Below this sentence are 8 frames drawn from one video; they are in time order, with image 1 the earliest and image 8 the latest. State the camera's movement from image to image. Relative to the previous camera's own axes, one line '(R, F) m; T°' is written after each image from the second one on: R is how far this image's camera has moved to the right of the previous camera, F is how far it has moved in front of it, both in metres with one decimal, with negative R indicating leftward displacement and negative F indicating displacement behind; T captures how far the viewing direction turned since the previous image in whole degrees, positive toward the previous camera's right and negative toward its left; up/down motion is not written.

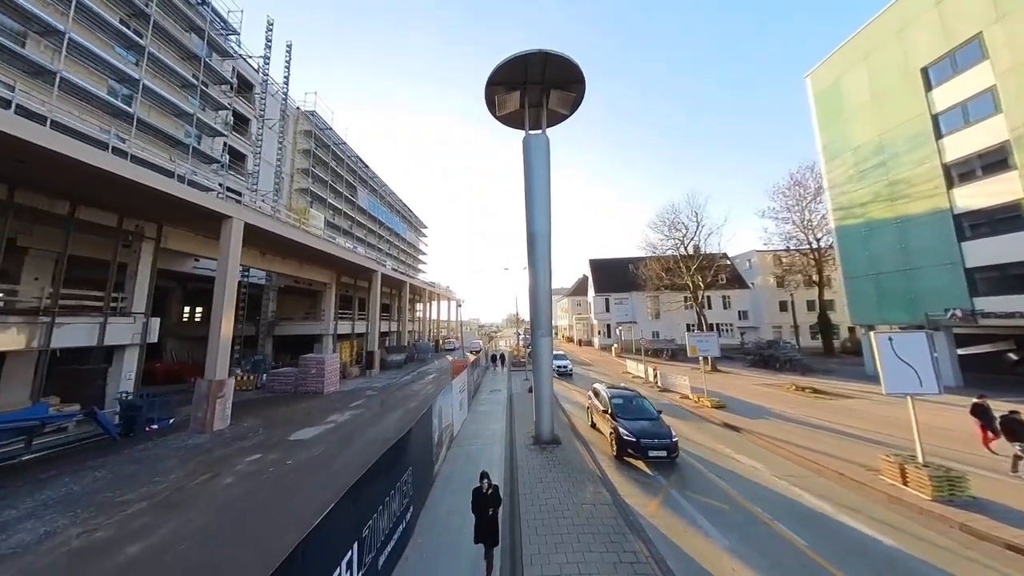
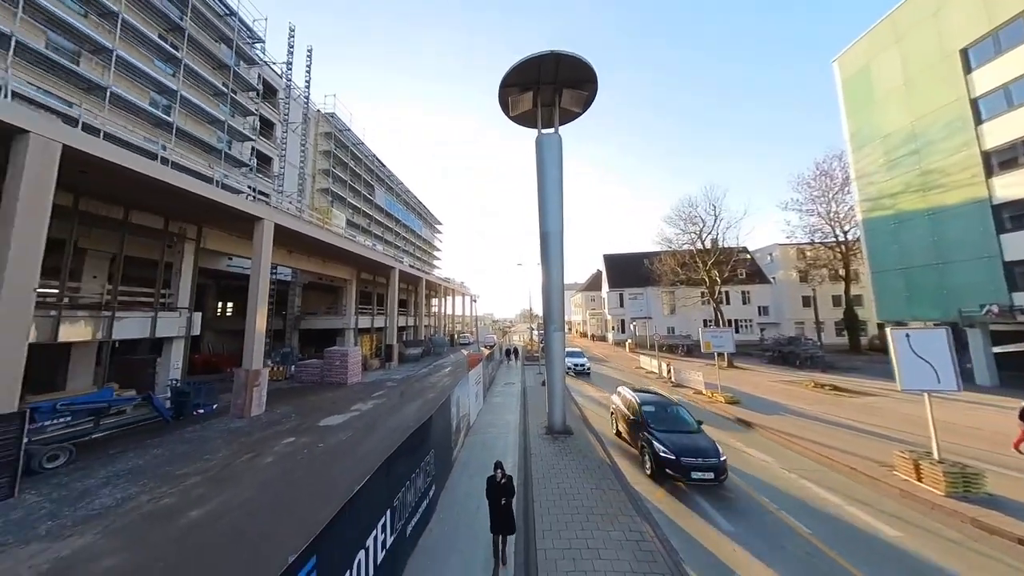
(+0.1, -0.6) m; -2°
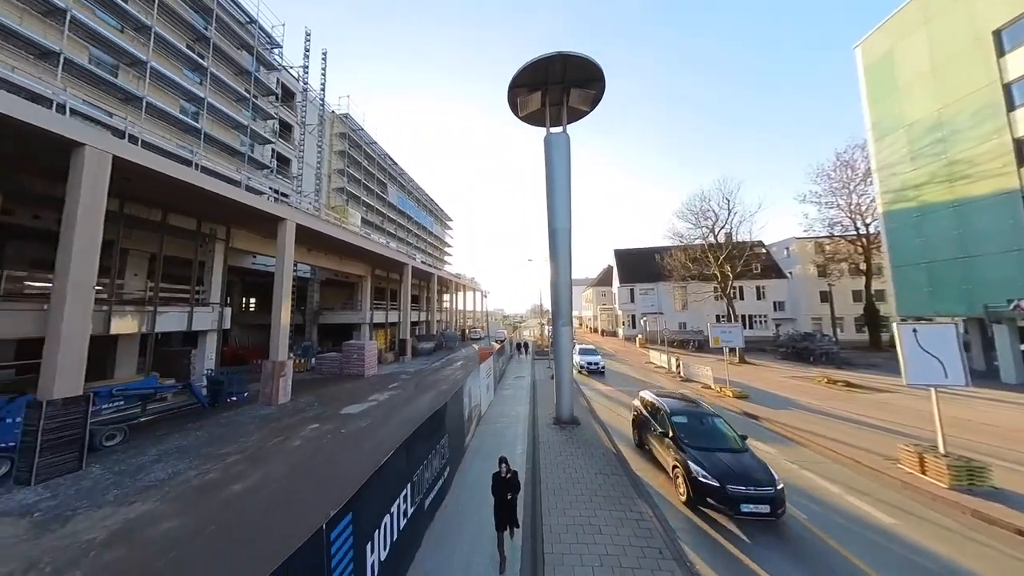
(+0.1, -0.6) m; -2°
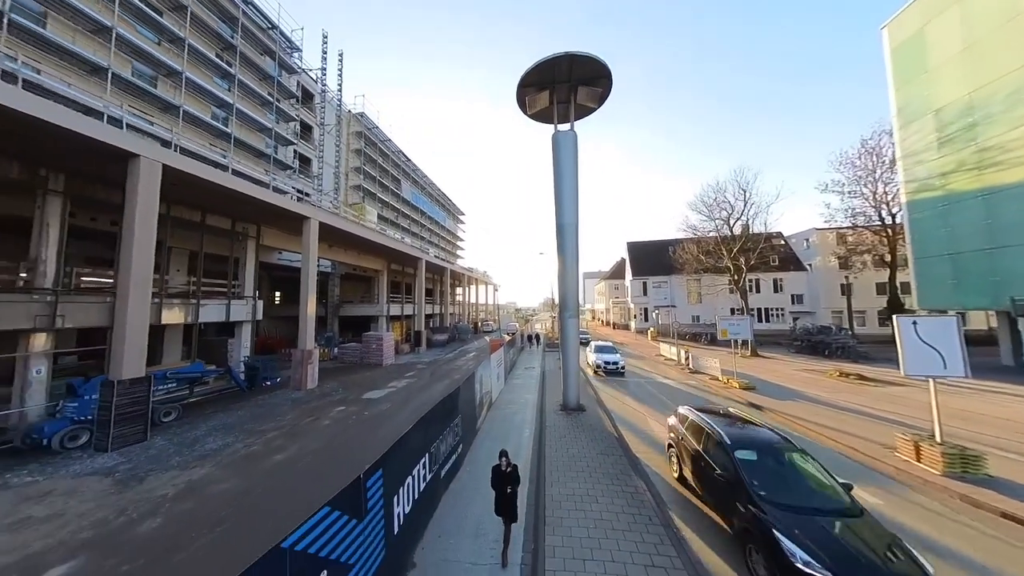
(+0.1, -0.8) m; -2°
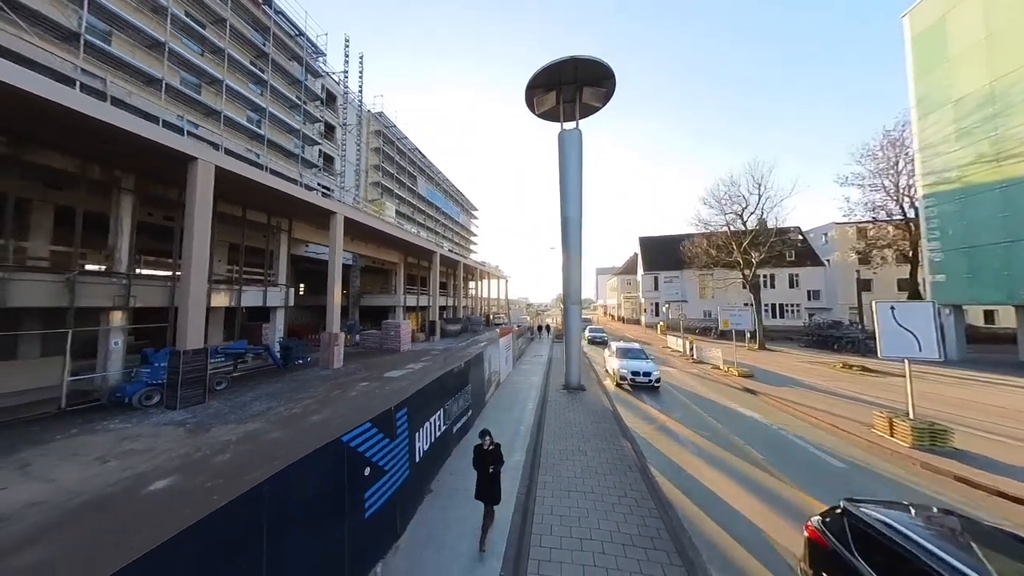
(+0.2, -1.3) m; -2°
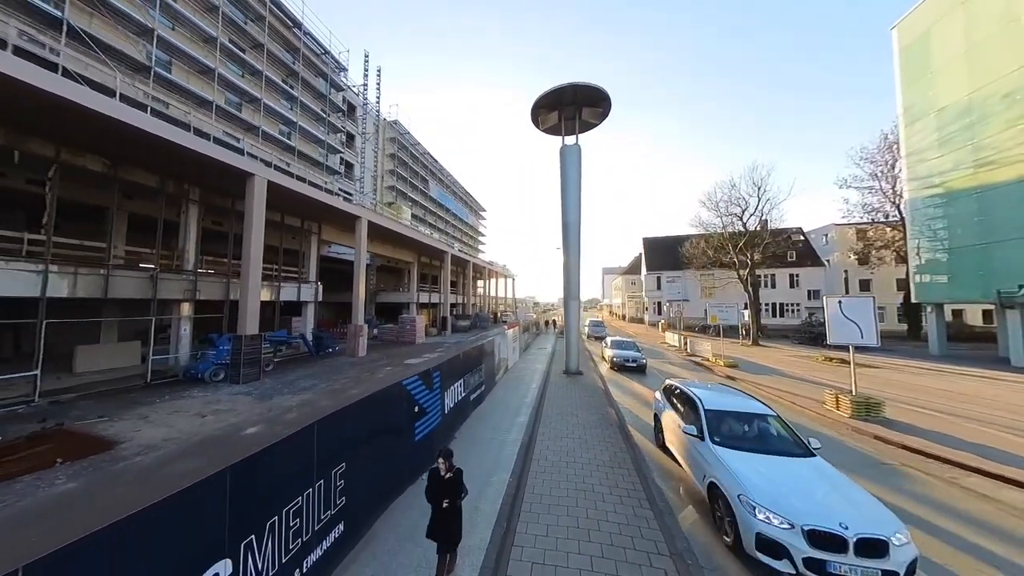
(-0.1, -2.1) m; 0°
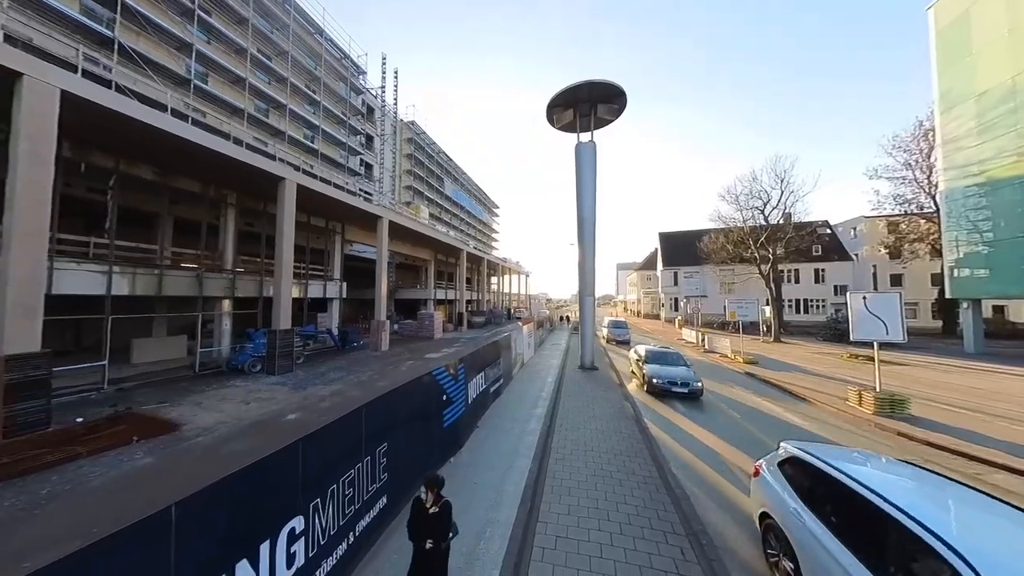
(-0.1, -0.5) m; -2°
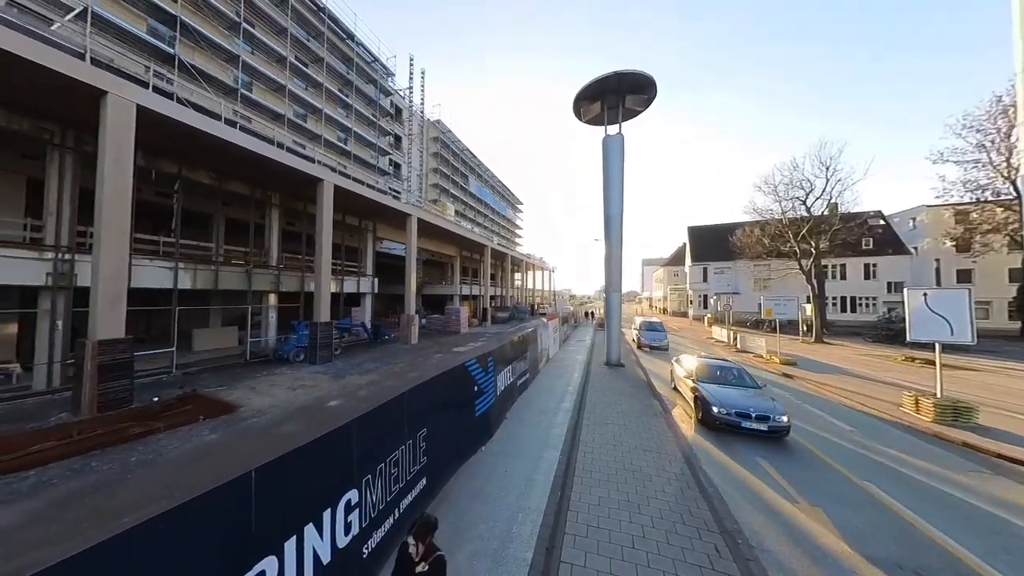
(-0.1, -0.4) m; -3°
